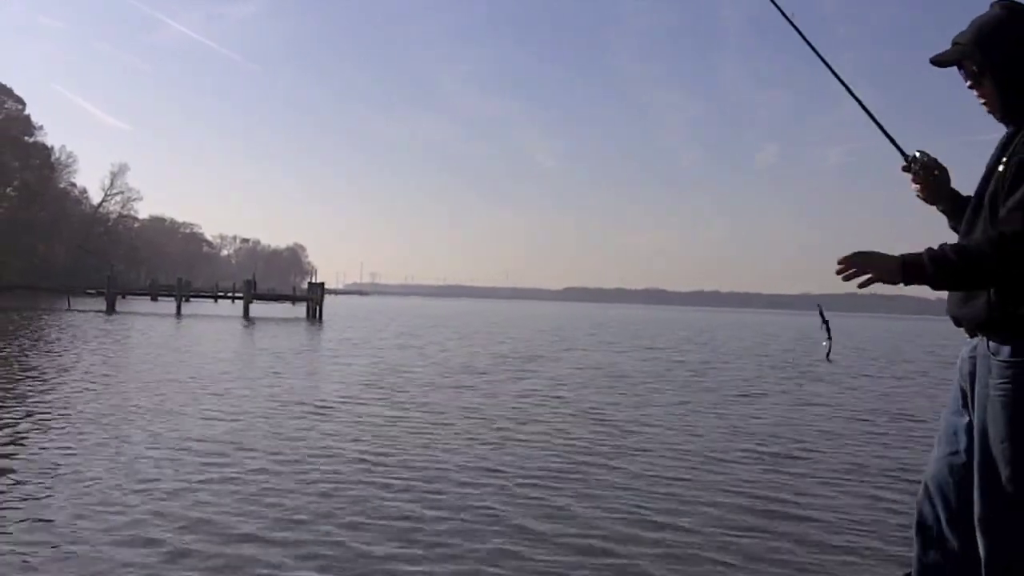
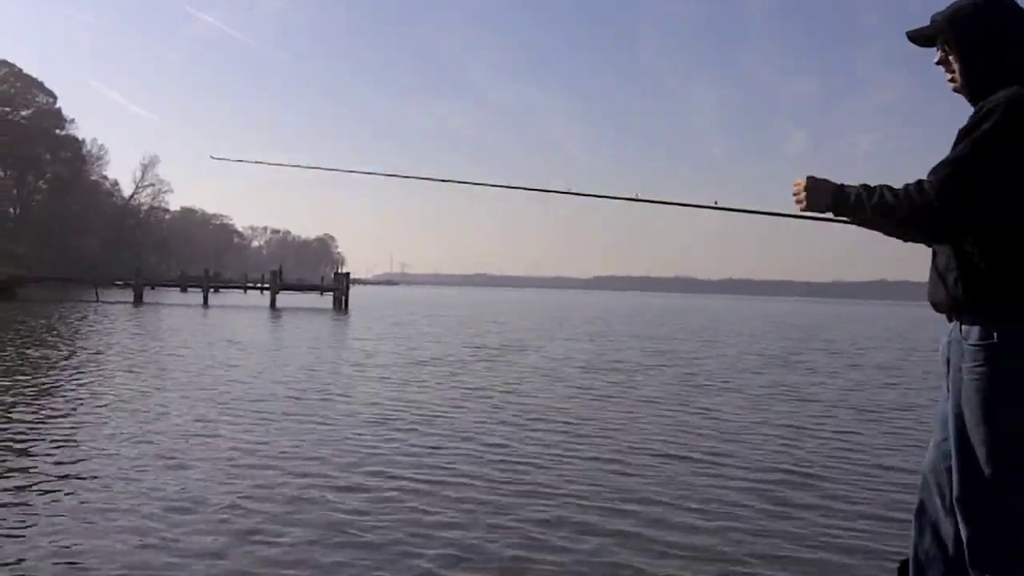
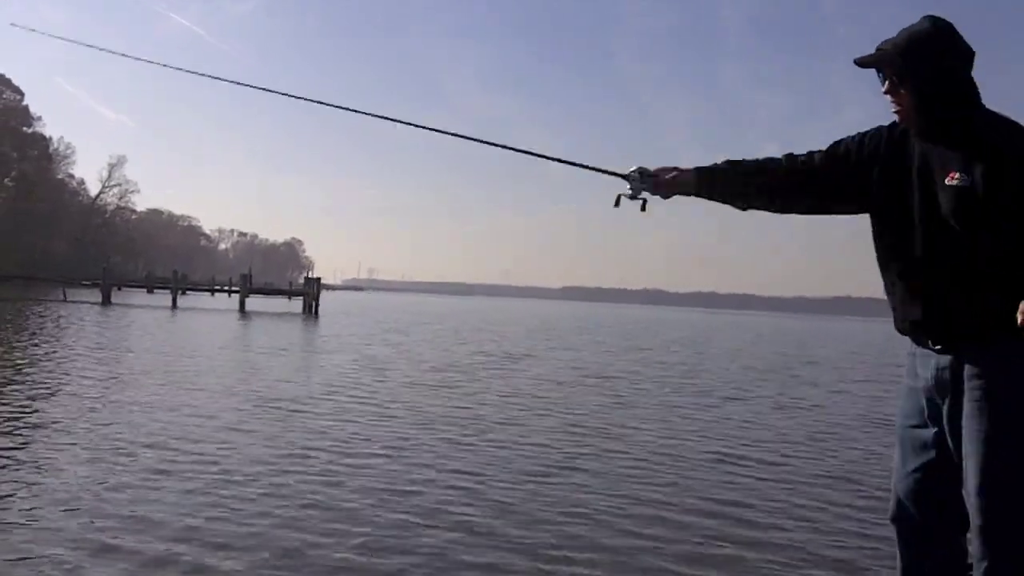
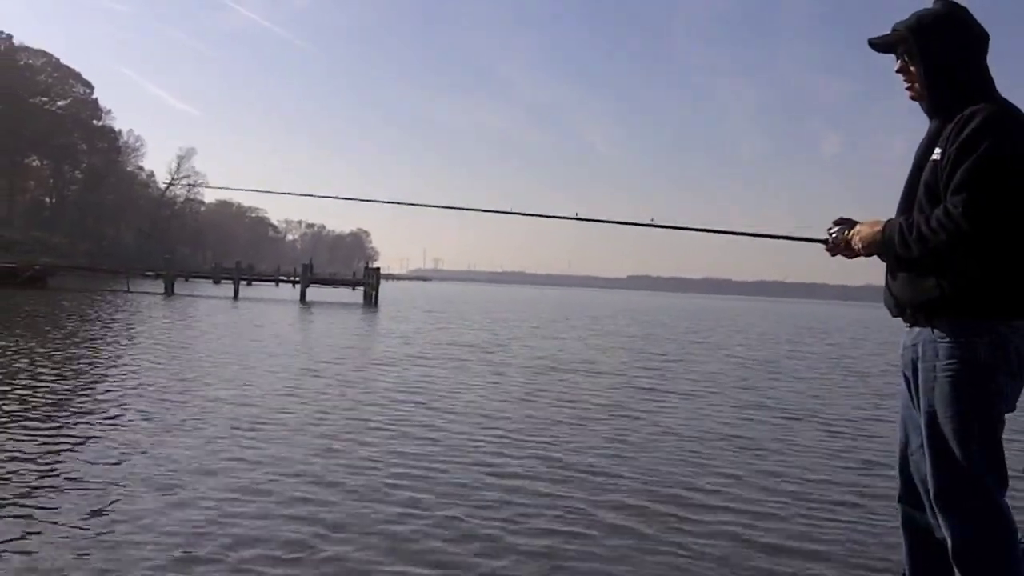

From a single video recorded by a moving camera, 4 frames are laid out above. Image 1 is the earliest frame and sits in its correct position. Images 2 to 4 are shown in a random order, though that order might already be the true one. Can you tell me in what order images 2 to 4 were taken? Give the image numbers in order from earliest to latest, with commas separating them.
3, 2, 4
